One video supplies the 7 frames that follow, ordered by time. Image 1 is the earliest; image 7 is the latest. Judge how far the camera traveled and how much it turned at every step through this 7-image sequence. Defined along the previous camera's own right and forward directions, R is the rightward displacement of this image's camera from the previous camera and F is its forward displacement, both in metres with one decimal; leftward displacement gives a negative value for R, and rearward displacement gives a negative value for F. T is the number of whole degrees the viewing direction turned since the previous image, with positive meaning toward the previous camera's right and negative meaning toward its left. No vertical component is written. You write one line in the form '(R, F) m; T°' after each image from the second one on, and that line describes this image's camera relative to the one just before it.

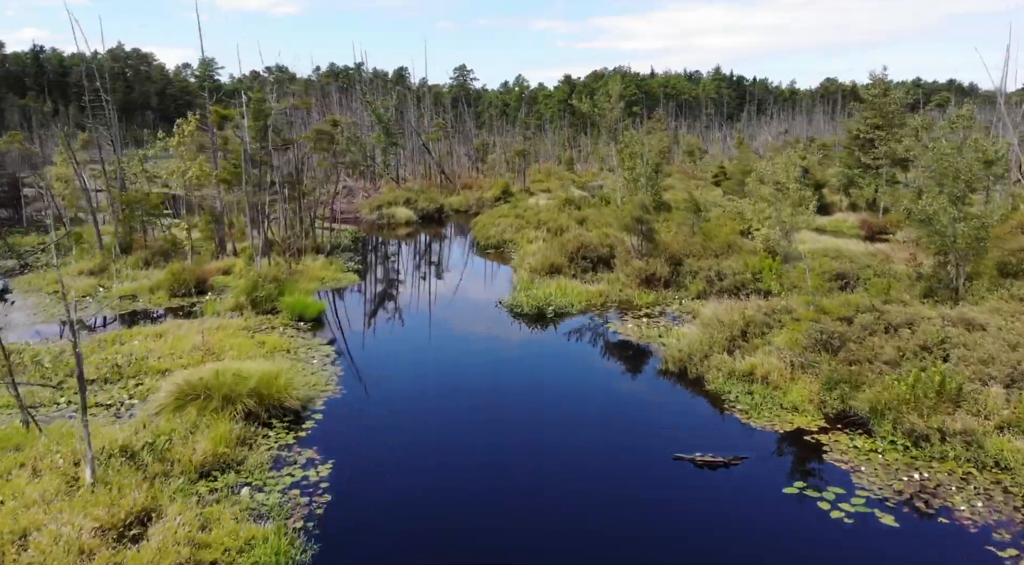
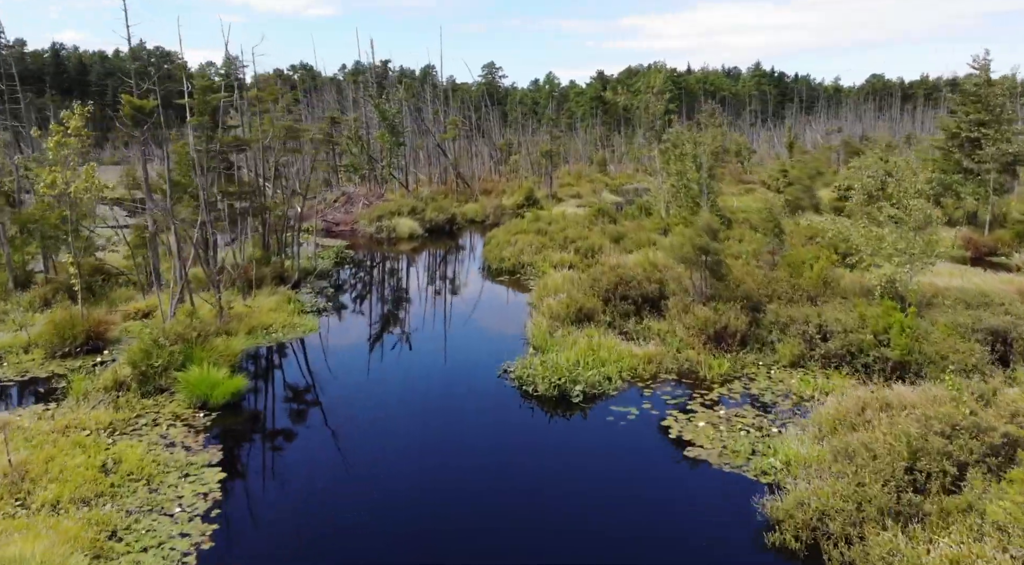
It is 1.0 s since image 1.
(+0.3, +4.7) m; -2°
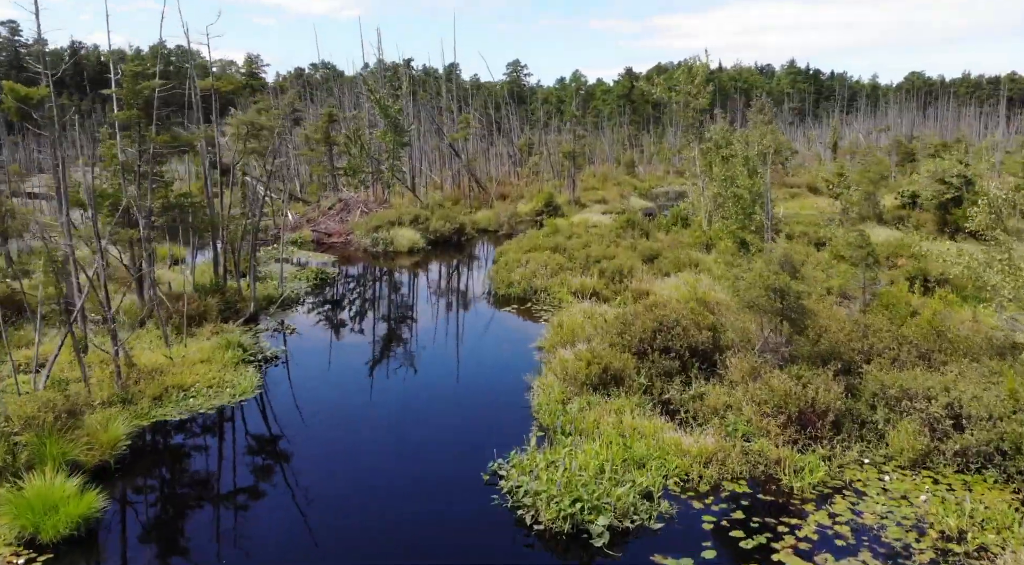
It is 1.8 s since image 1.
(+0.3, +3.3) m; -2°
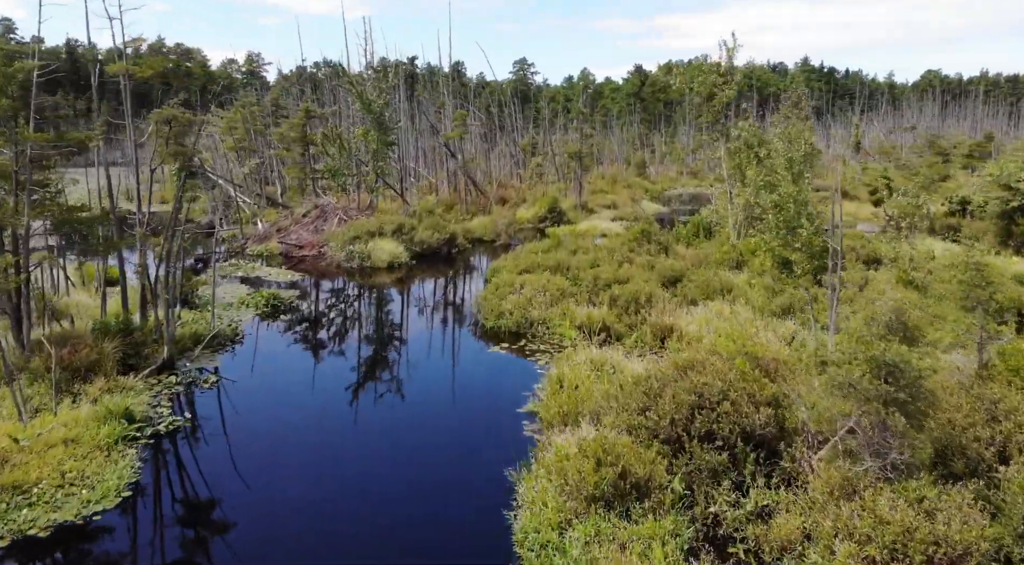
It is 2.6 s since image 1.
(+0.3, +2.9) m; -1°
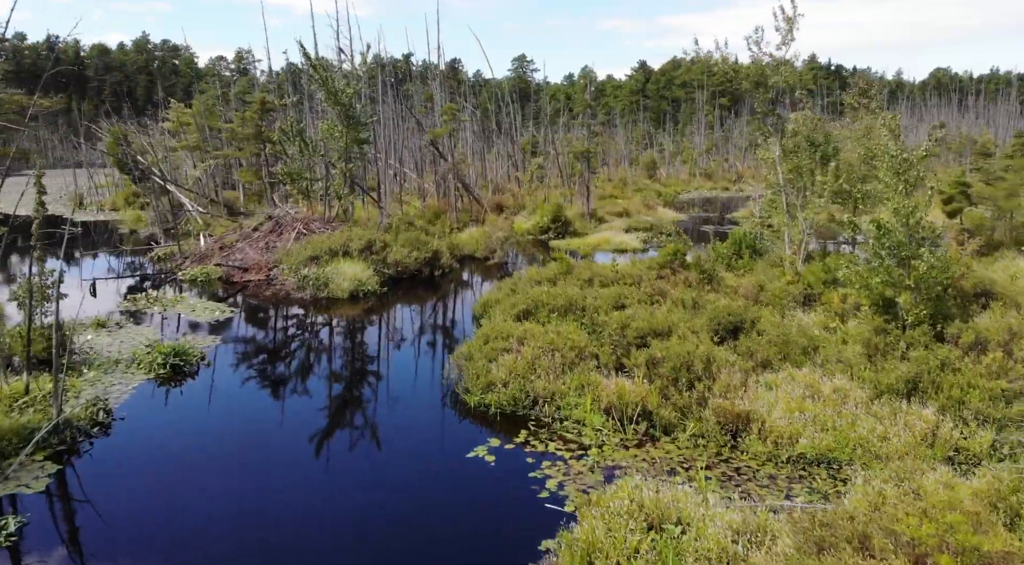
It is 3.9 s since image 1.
(+0.1, +3.9) m; 0°
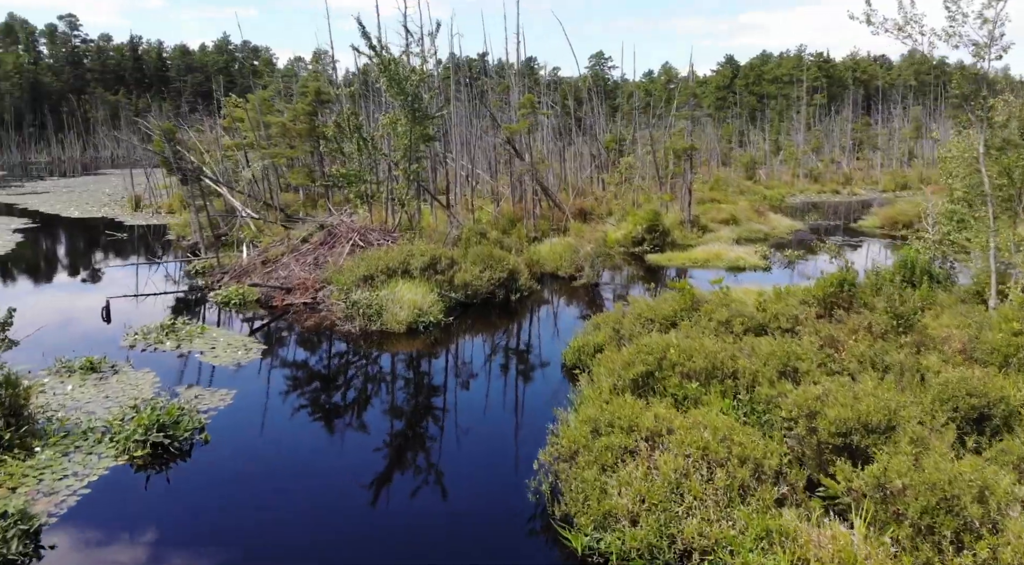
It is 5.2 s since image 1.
(-0.5, +3.2) m; -6°
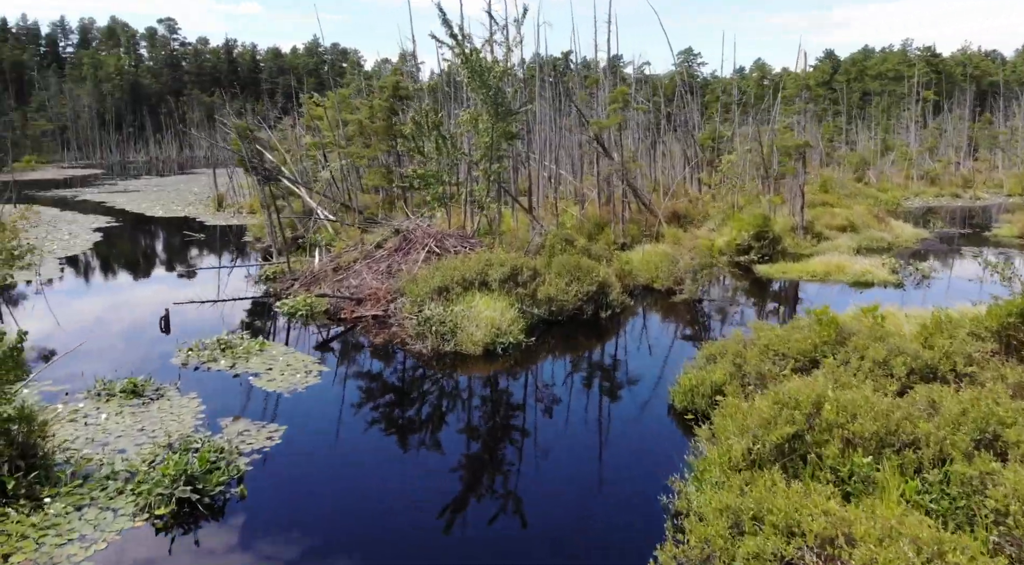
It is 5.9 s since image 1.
(-0.2, +1.5) m; -6°
